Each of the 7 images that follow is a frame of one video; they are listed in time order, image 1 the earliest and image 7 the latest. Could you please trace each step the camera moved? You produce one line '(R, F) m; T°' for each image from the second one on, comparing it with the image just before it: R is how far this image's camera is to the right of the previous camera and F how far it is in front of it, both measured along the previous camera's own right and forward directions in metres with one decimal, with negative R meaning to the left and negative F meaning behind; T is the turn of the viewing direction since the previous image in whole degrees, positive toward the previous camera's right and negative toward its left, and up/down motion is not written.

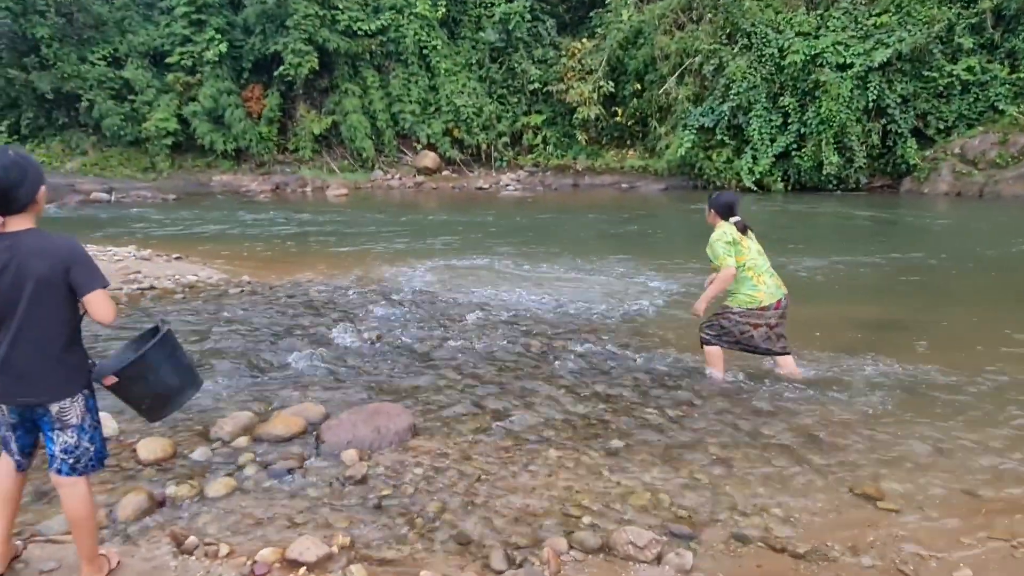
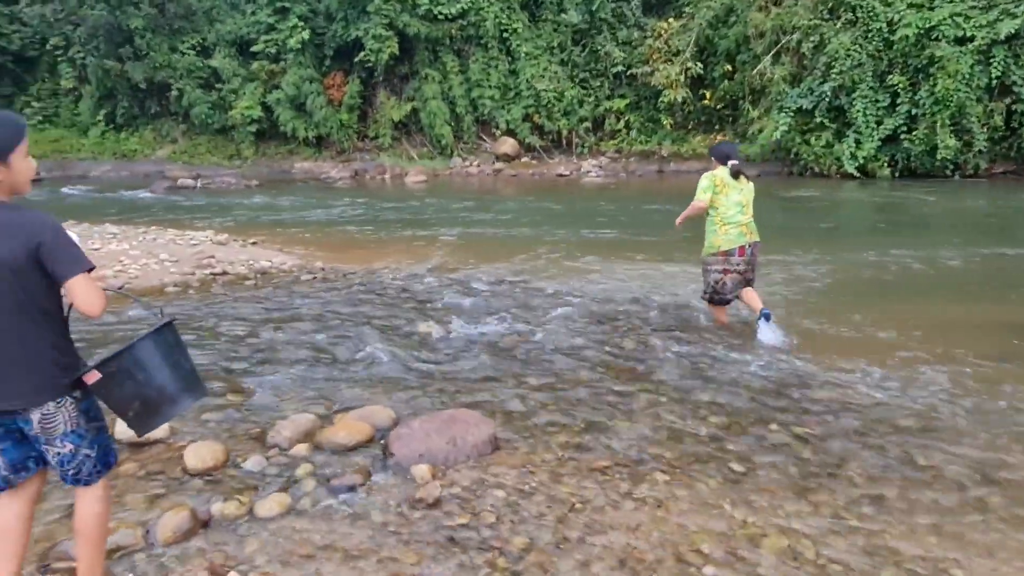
(-0.1, +0.7) m; -6°
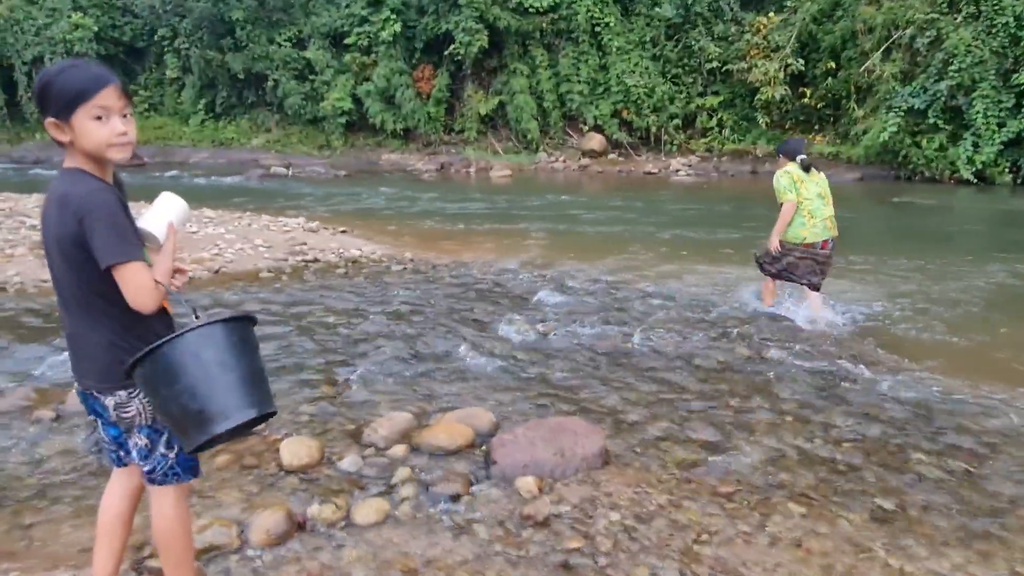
(-0.2, +0.3) m; -6°
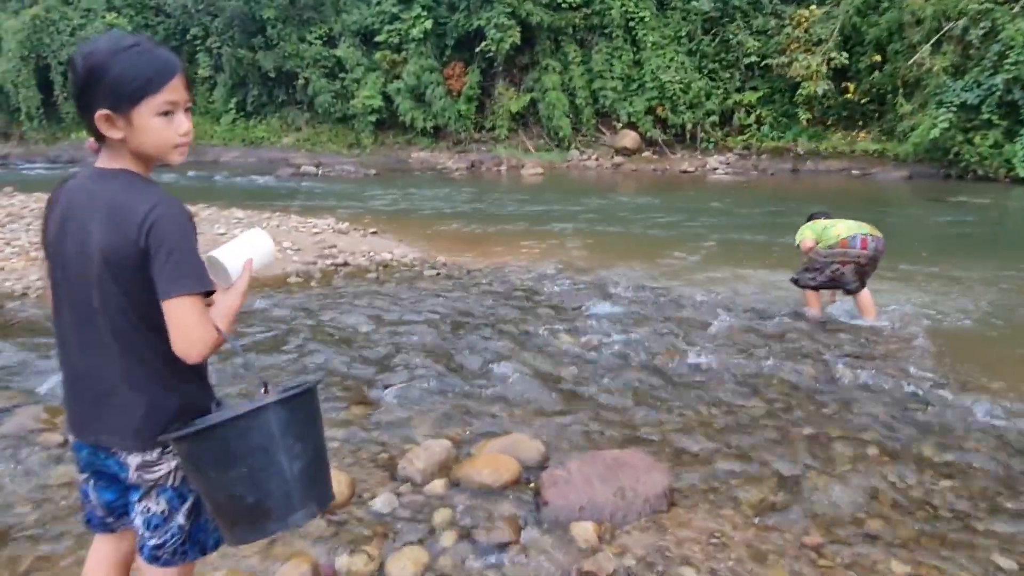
(-0.1, +0.4) m; -2°
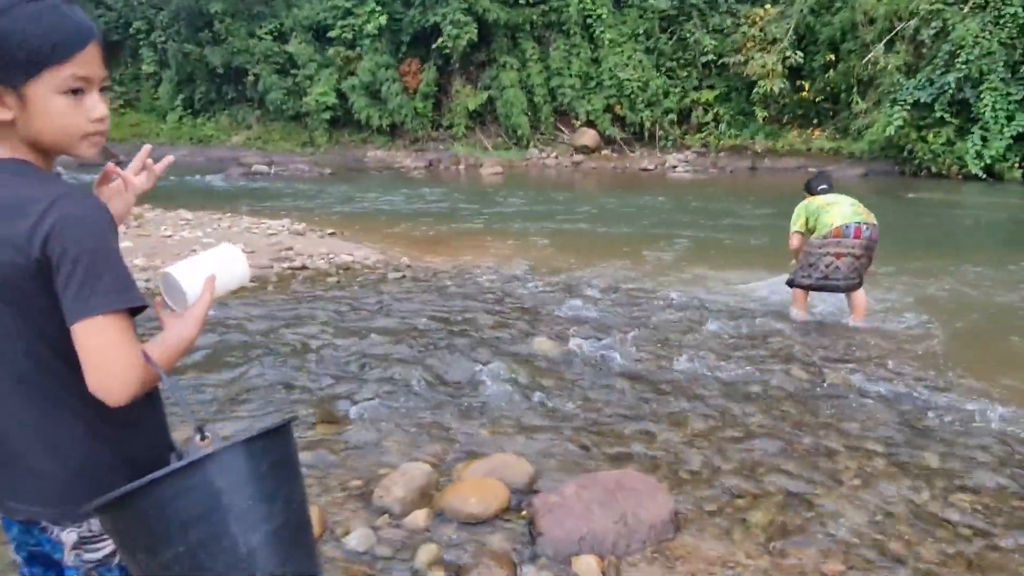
(-0.1, +0.4) m; +3°
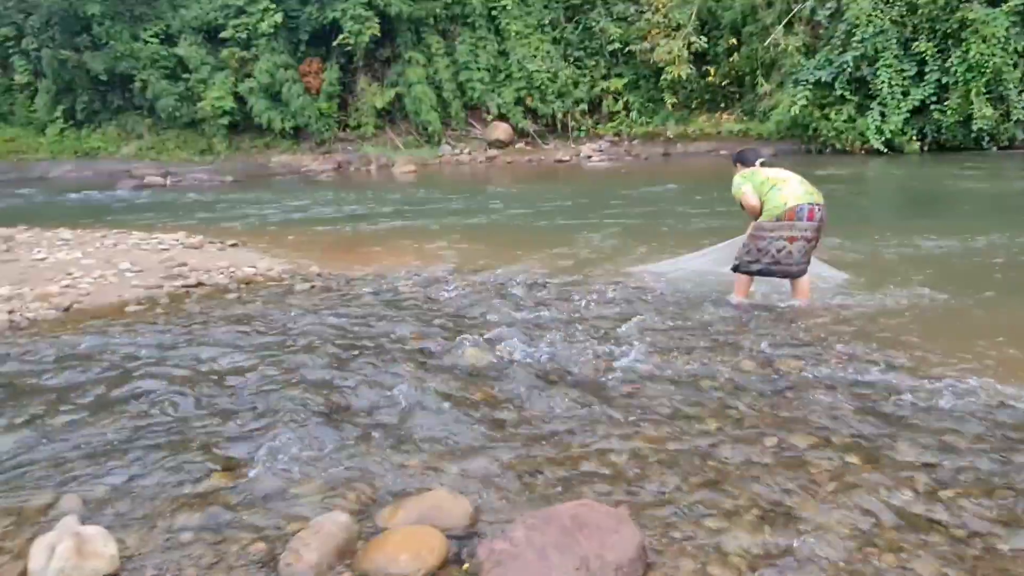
(0.0, +0.5) m; +6°
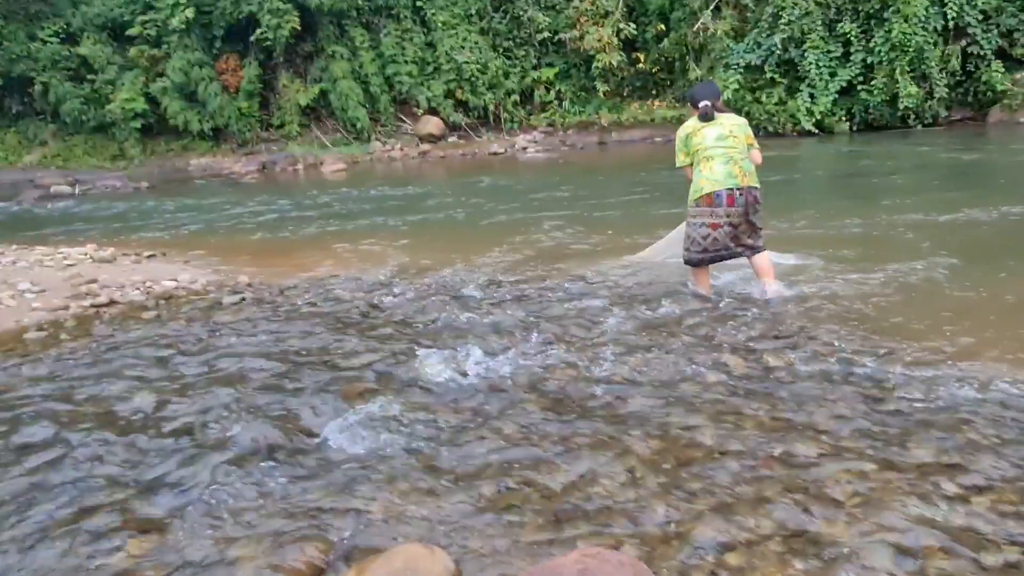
(-0.1, +0.5) m; +5°
